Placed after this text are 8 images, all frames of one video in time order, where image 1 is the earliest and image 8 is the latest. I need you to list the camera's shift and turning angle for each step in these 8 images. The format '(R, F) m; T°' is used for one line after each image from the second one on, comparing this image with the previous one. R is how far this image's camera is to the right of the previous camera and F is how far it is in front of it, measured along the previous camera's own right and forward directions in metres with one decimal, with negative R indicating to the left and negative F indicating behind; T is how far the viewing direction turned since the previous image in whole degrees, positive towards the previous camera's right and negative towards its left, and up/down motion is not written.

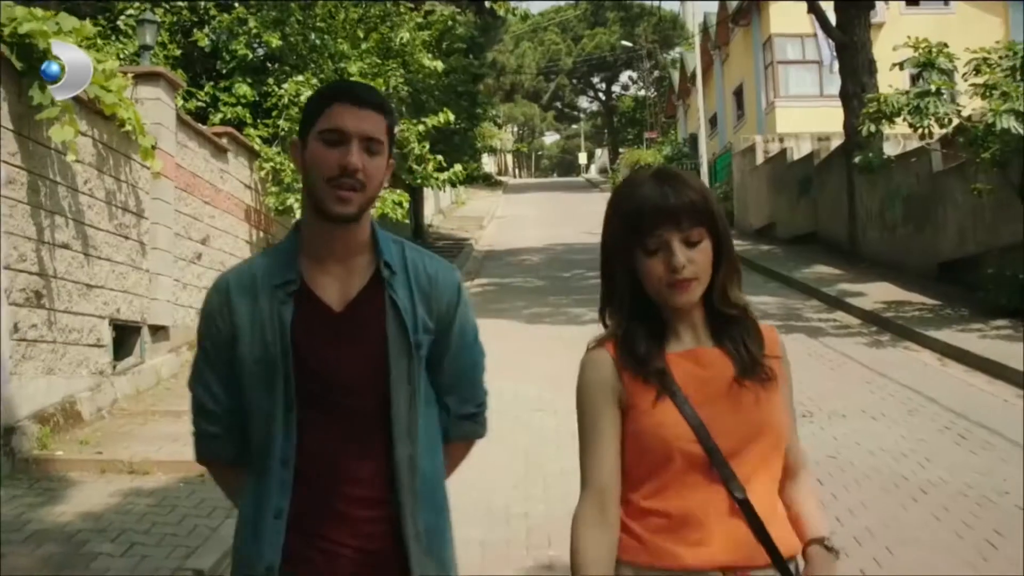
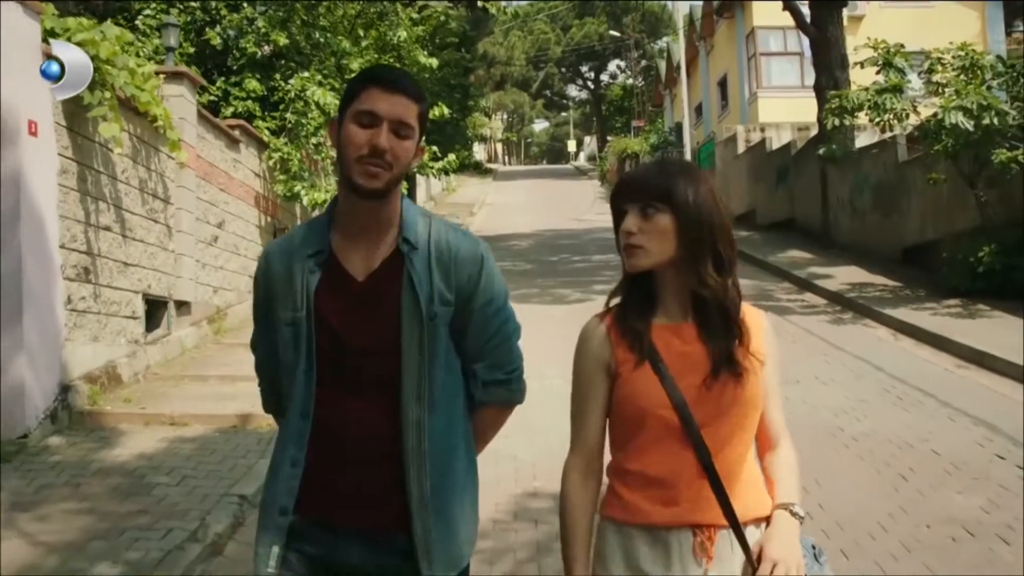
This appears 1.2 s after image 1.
(0.0, -0.9) m; +1°
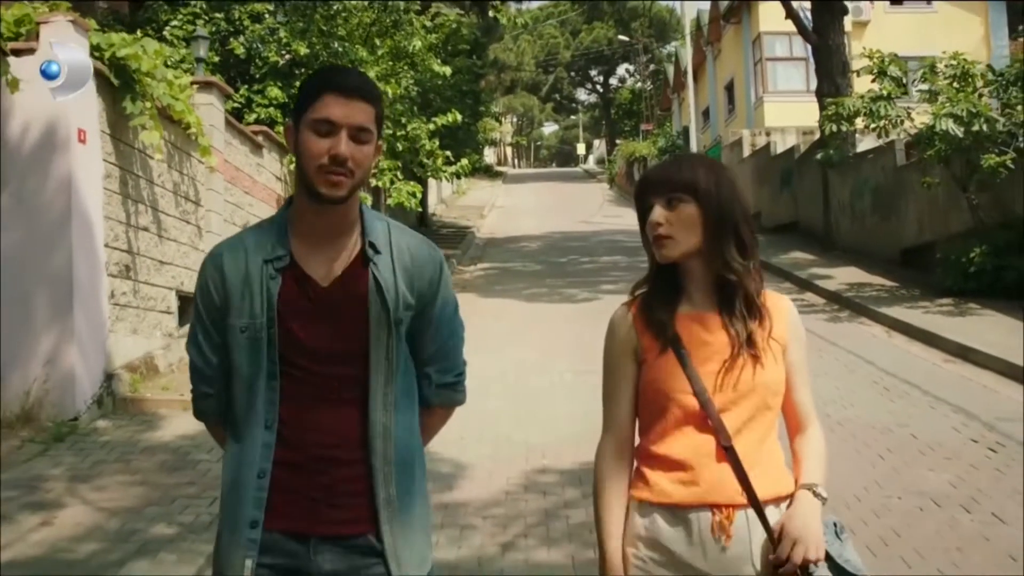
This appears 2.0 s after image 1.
(0.0, -0.5) m; 0°
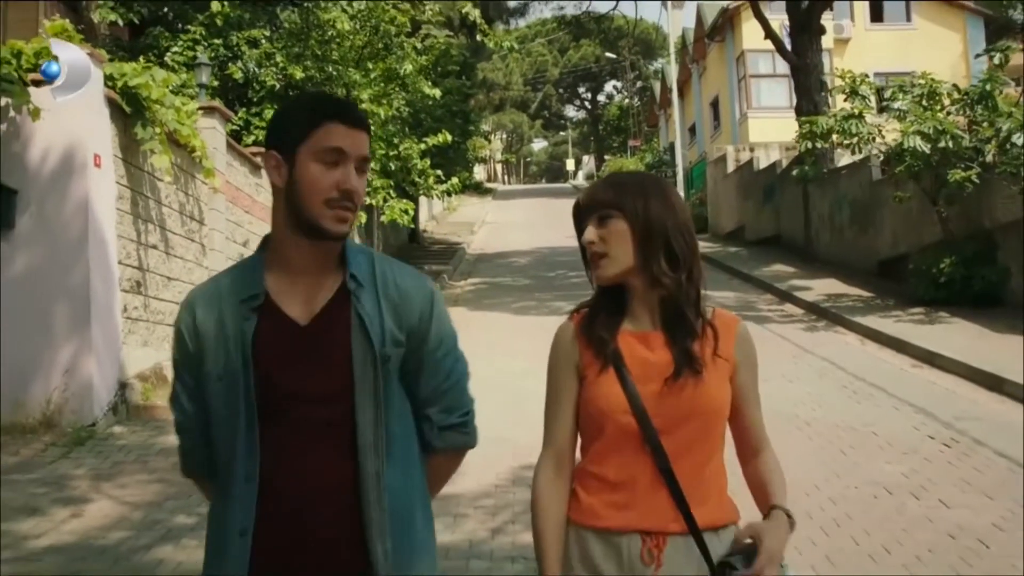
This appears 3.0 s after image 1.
(0.0, -0.5) m; 0°
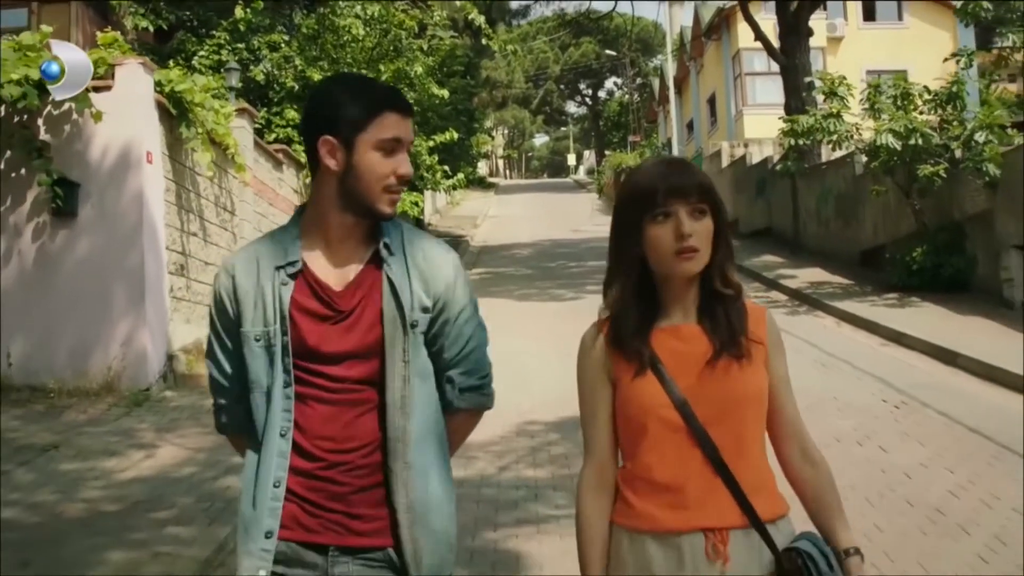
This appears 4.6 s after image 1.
(0.0, -1.0) m; 0°
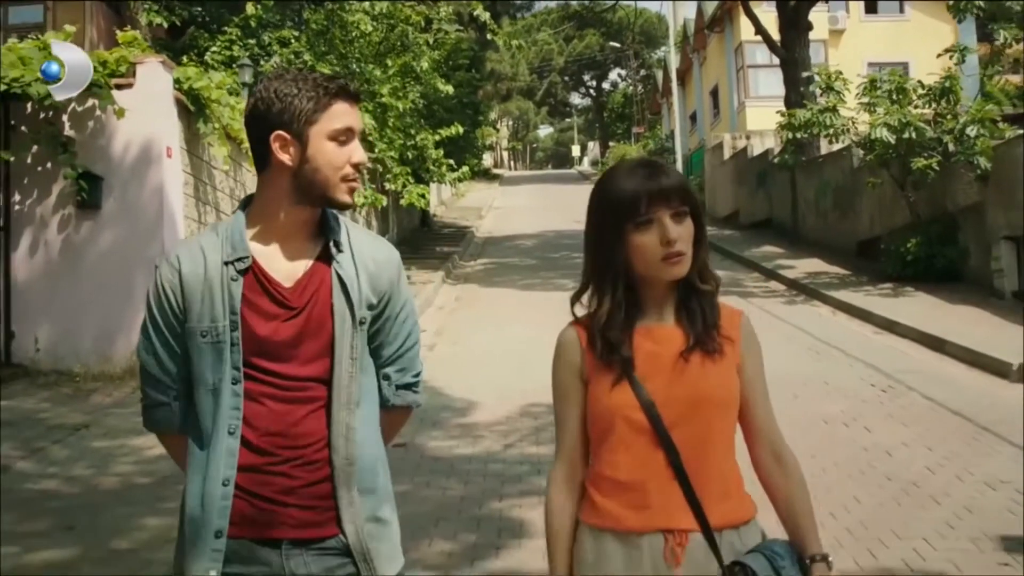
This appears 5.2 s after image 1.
(0.0, -0.4) m; 0°
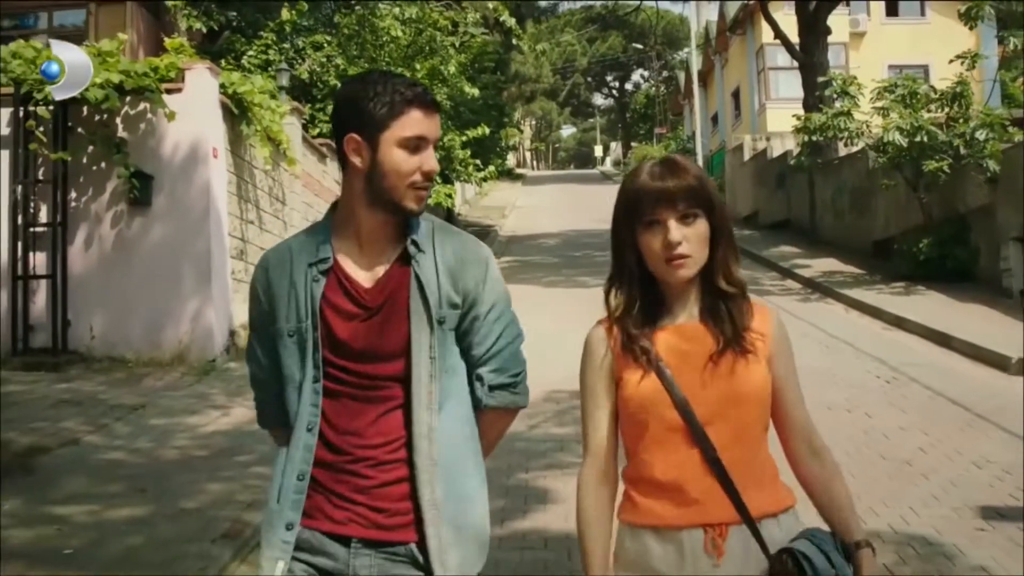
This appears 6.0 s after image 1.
(0.0, -0.5) m; -1°
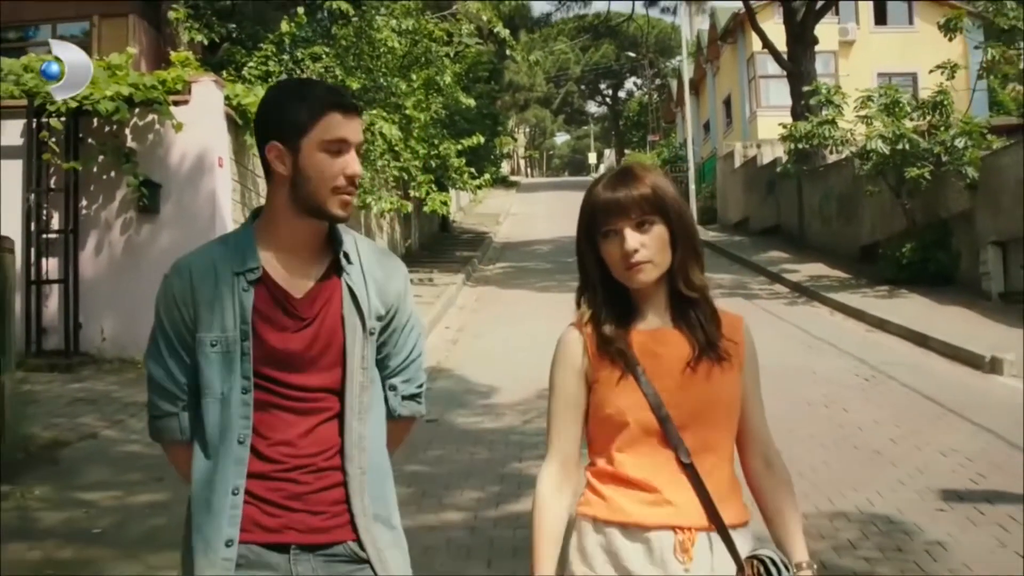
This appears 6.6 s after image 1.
(0.0, -0.4) m; 0°
